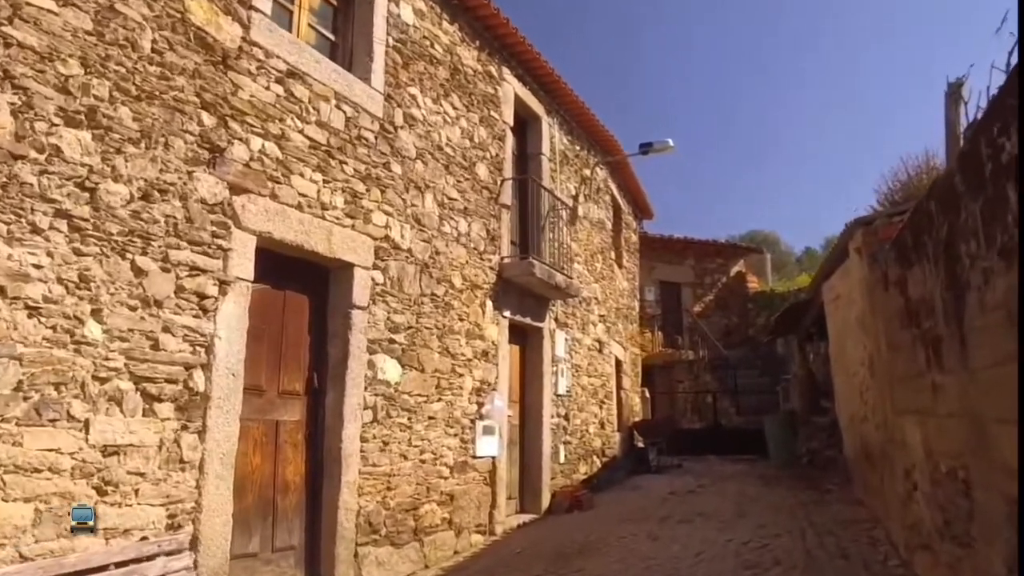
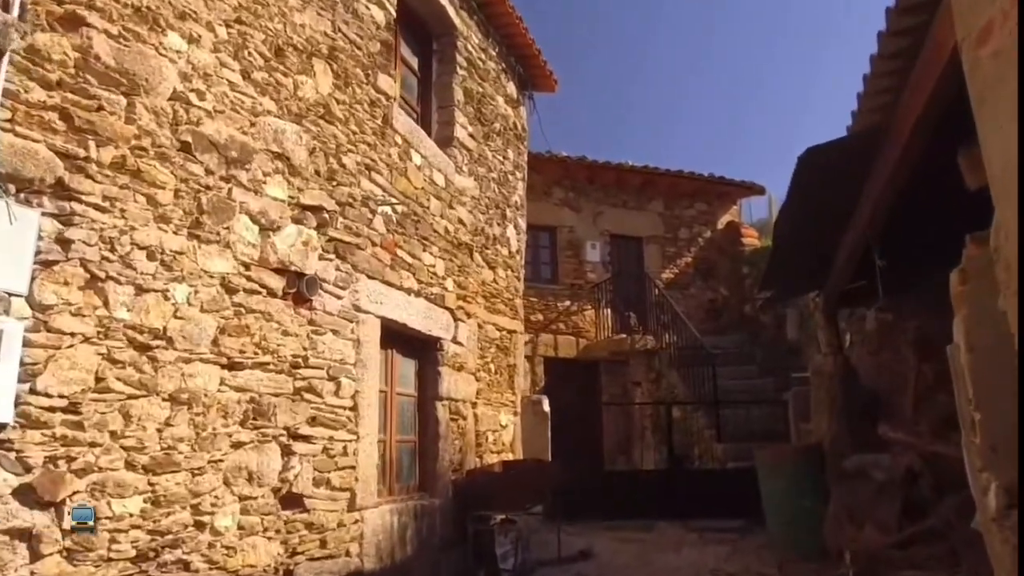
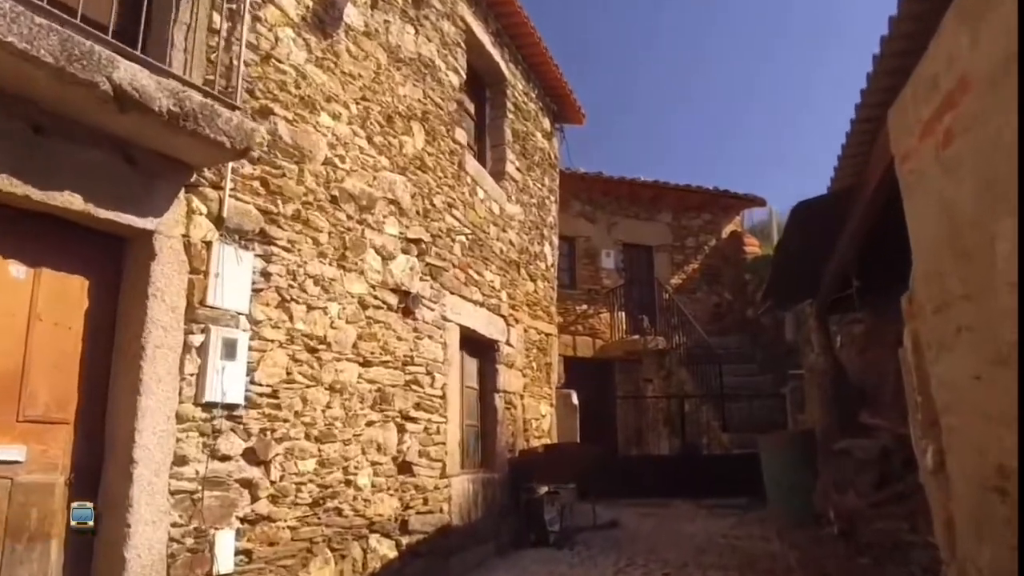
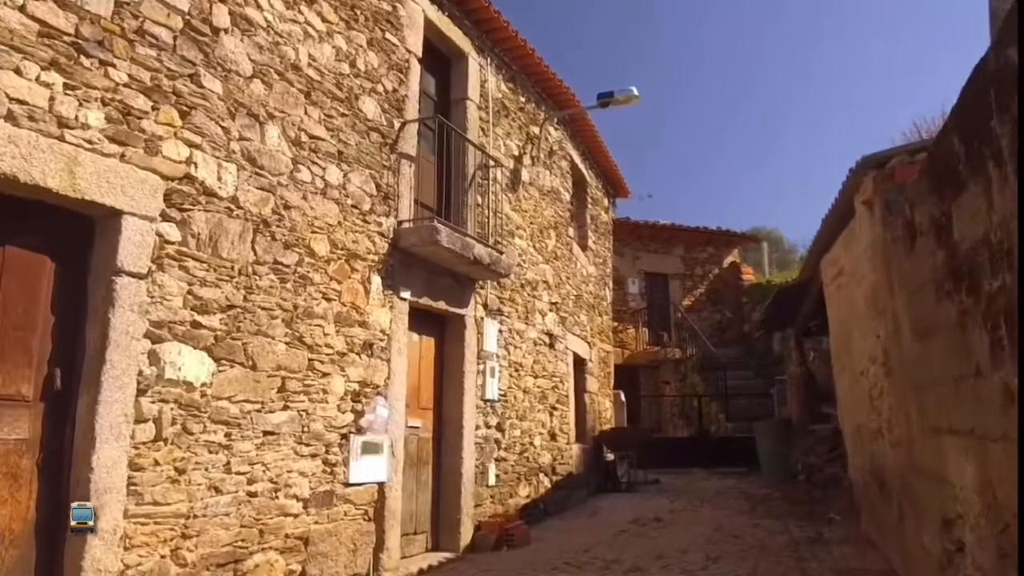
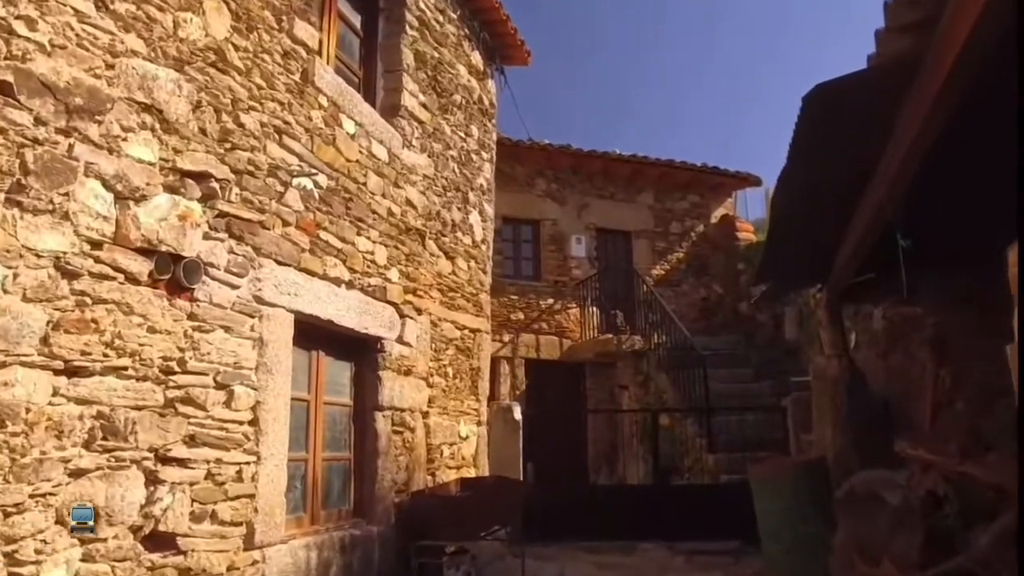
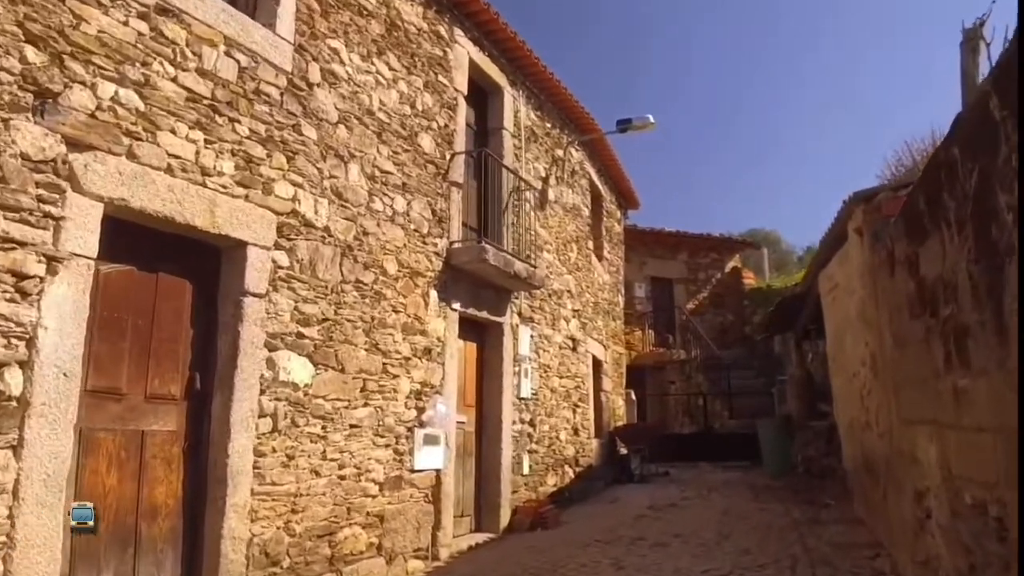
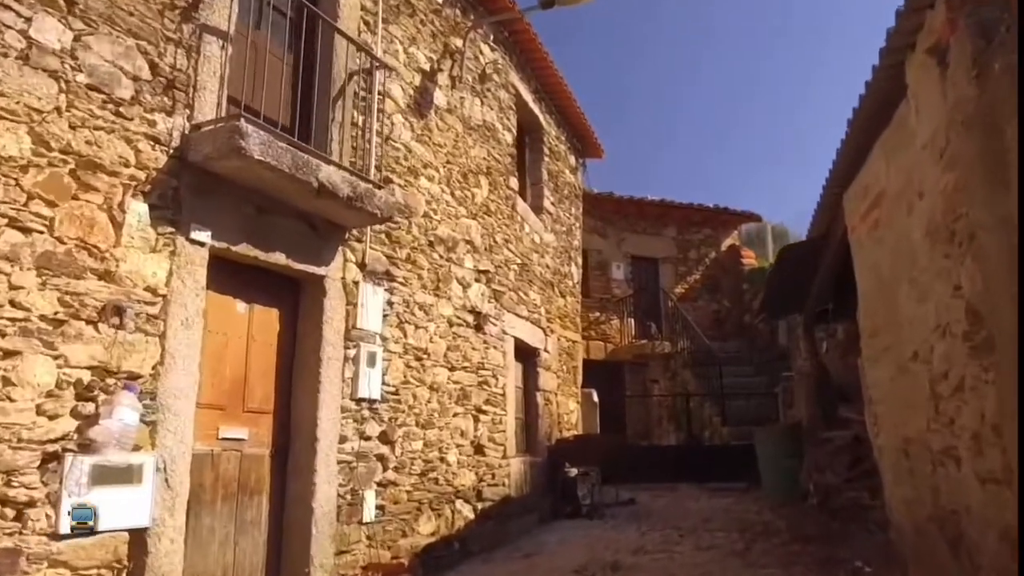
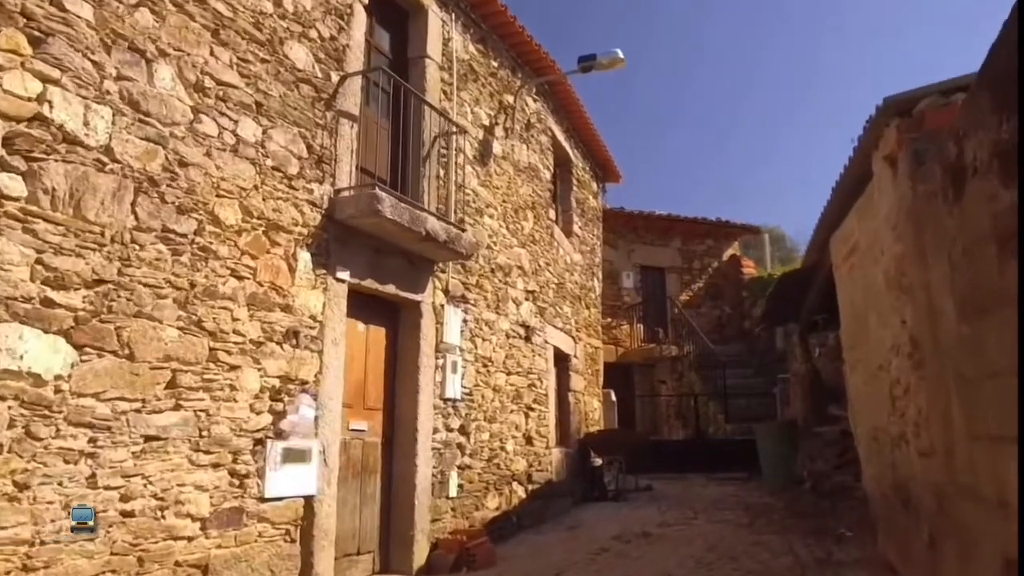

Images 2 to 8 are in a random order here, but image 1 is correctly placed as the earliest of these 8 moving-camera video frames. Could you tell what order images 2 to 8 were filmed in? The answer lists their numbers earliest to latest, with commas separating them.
6, 4, 8, 7, 3, 2, 5
